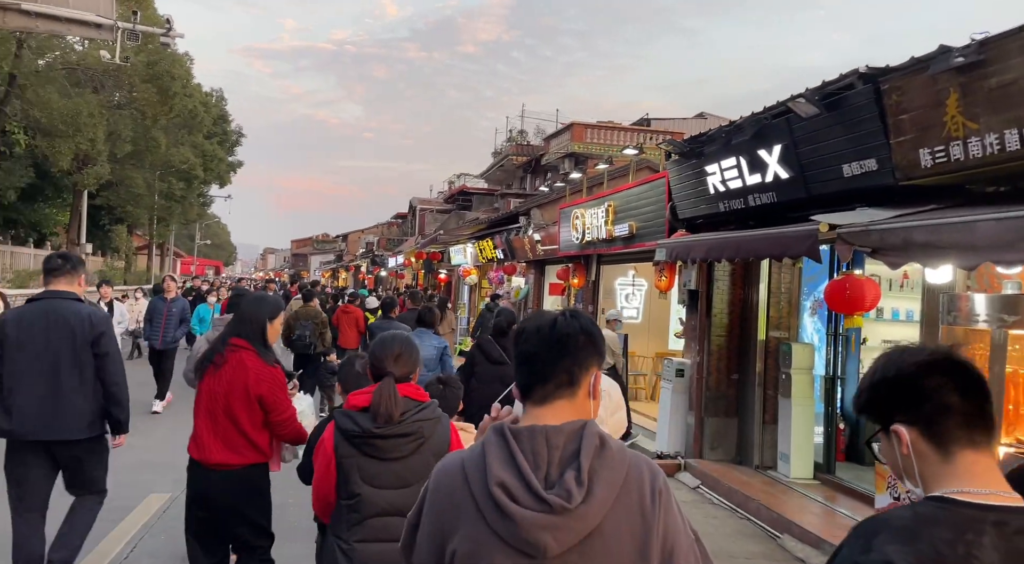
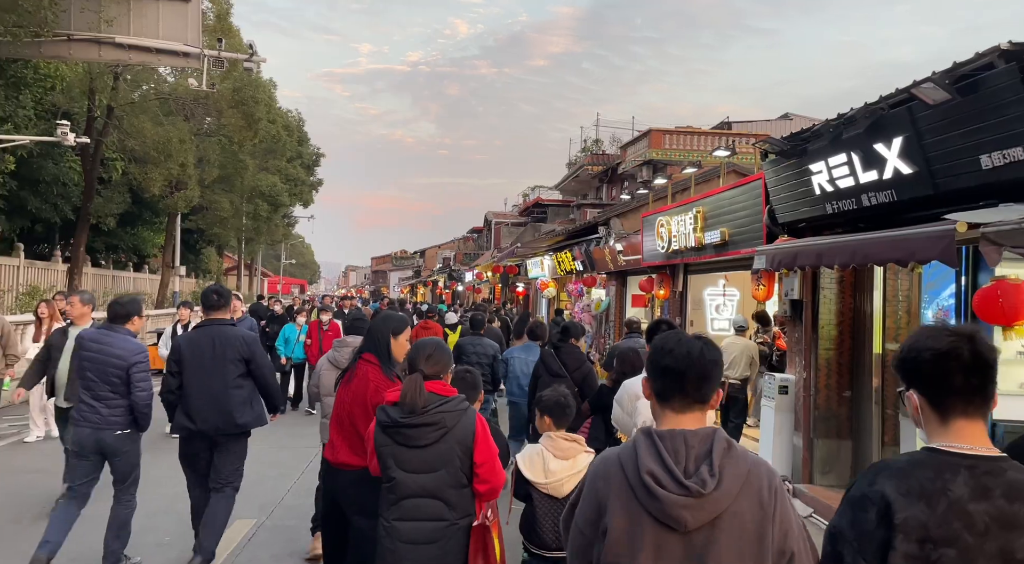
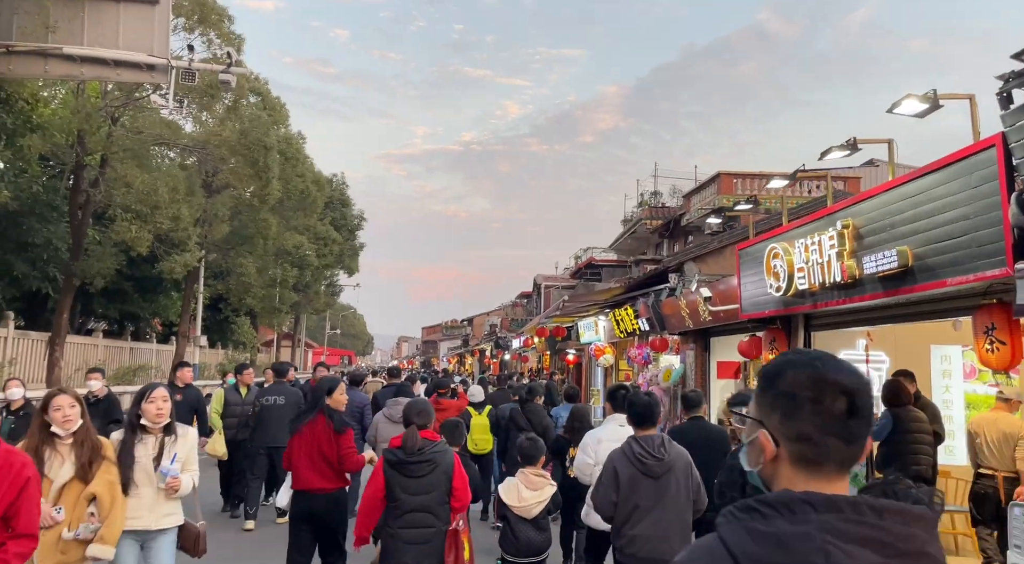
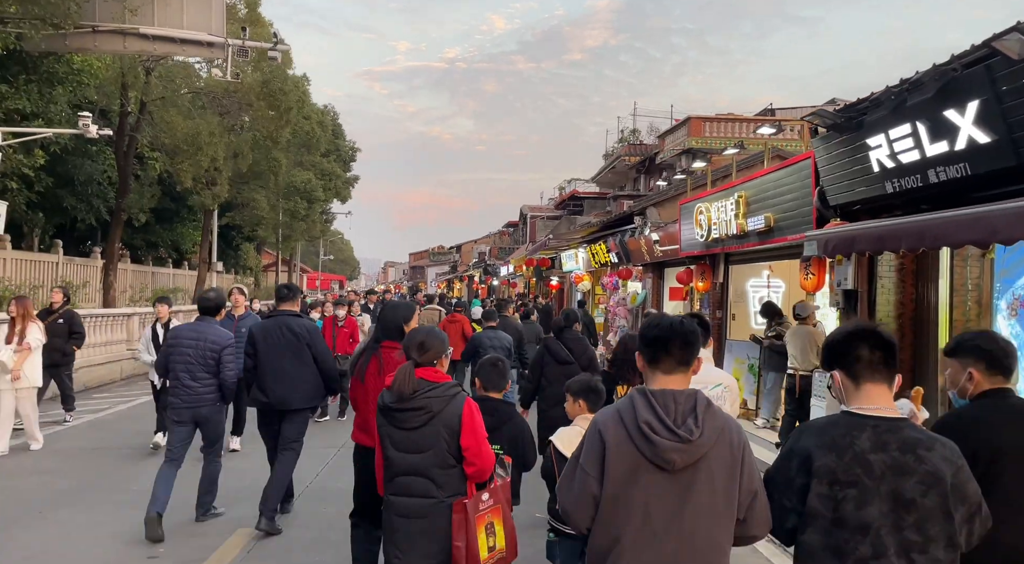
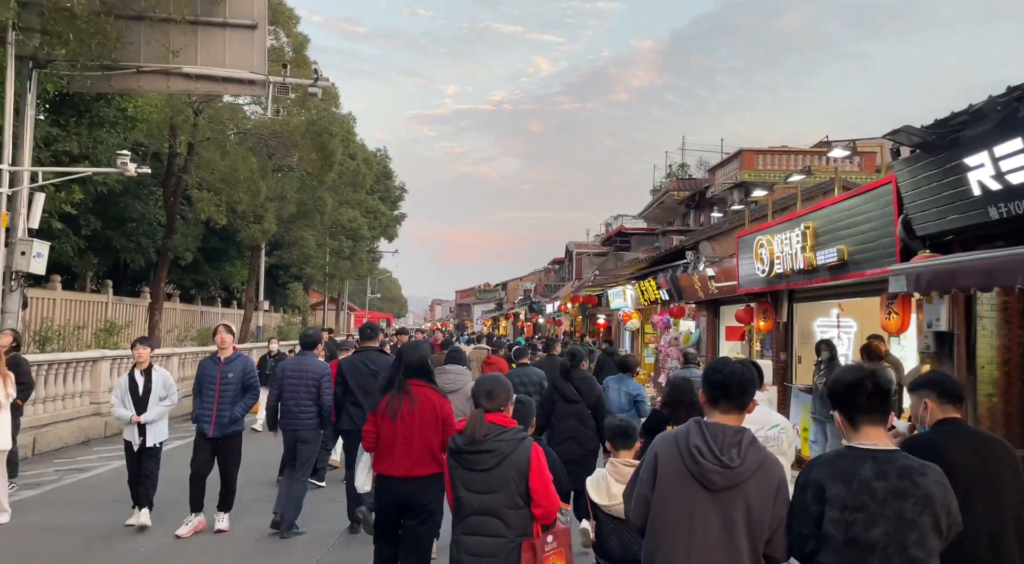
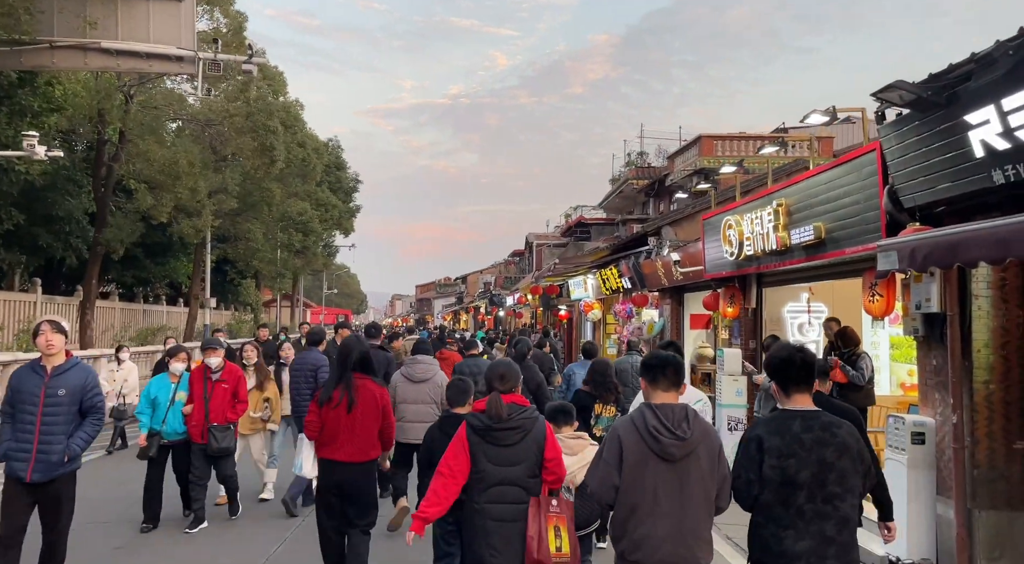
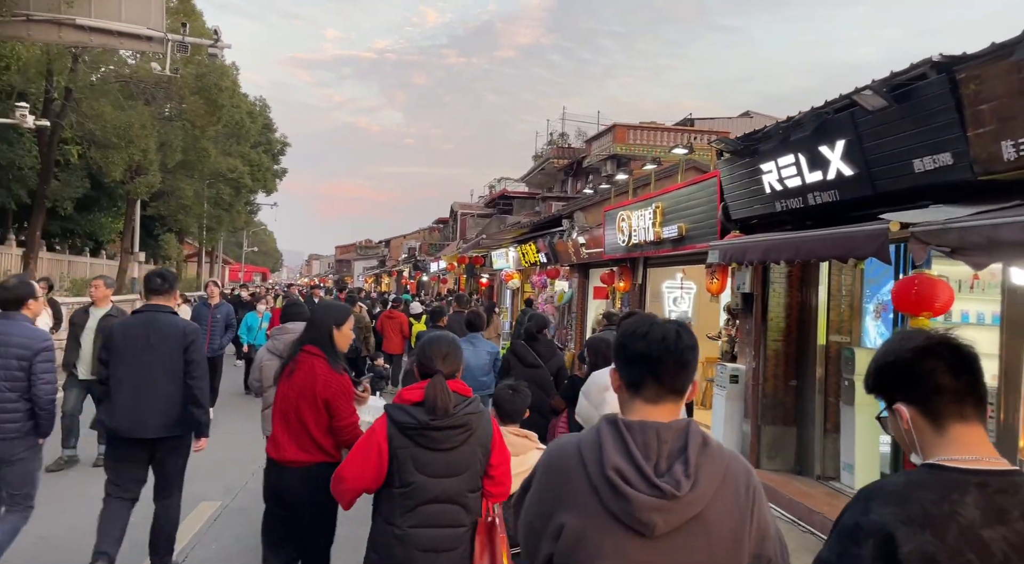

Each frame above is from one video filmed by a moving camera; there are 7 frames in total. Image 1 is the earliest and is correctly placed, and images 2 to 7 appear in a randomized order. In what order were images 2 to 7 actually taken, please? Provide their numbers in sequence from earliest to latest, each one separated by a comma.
7, 2, 4, 5, 6, 3
